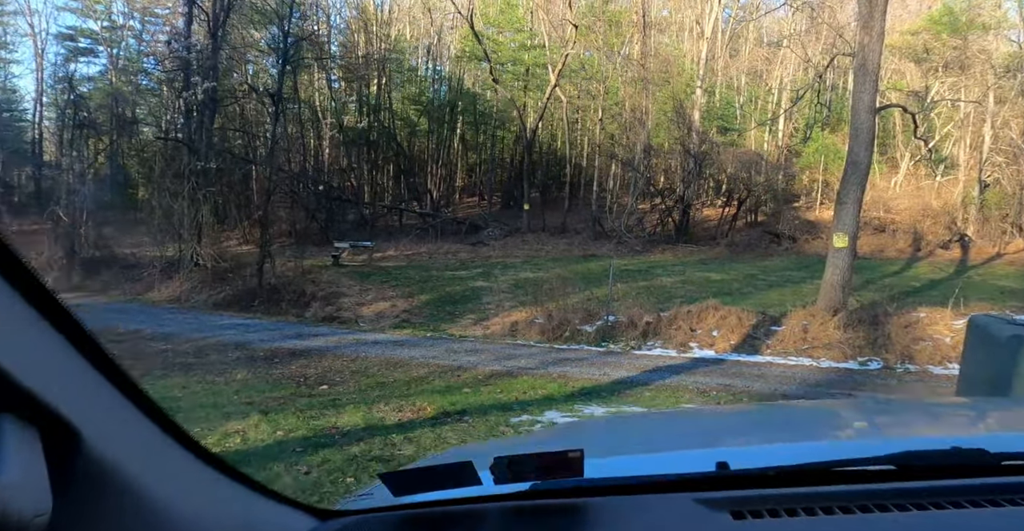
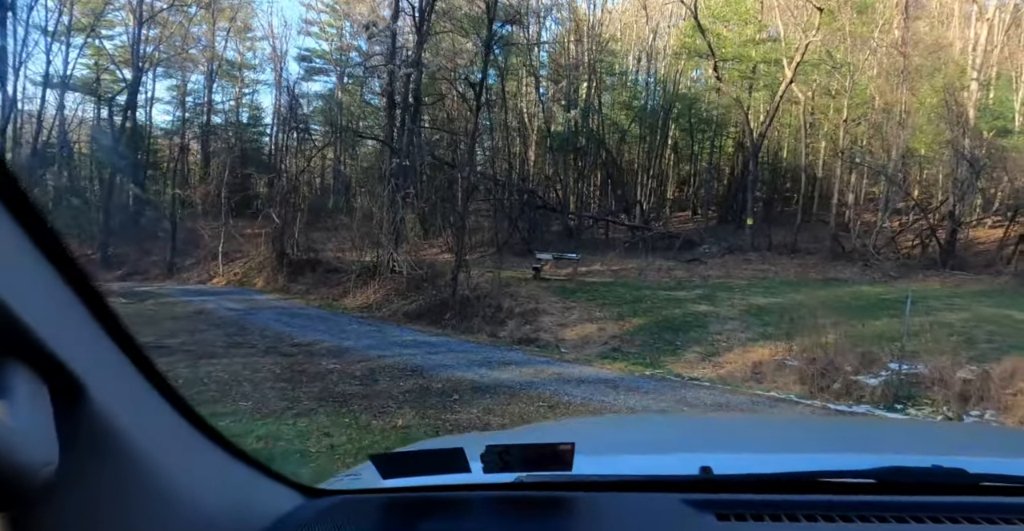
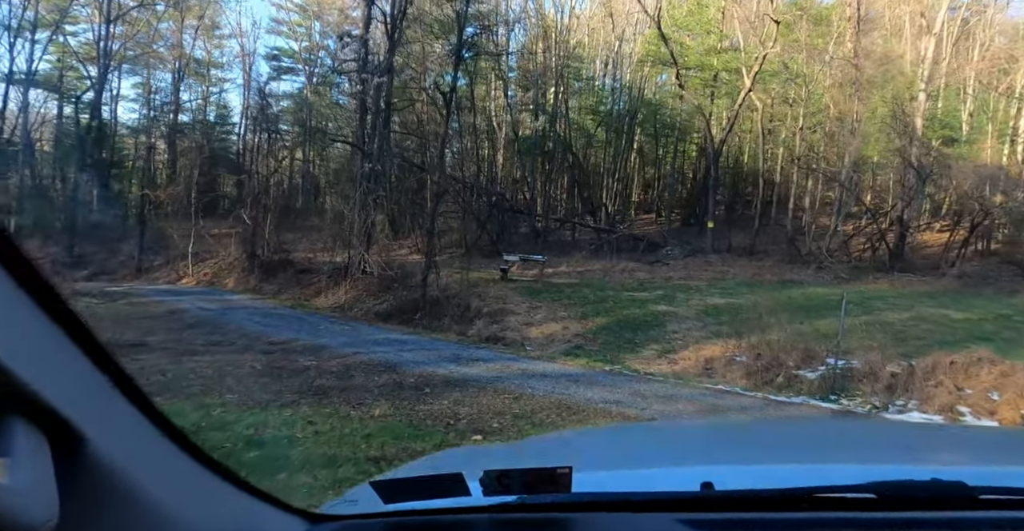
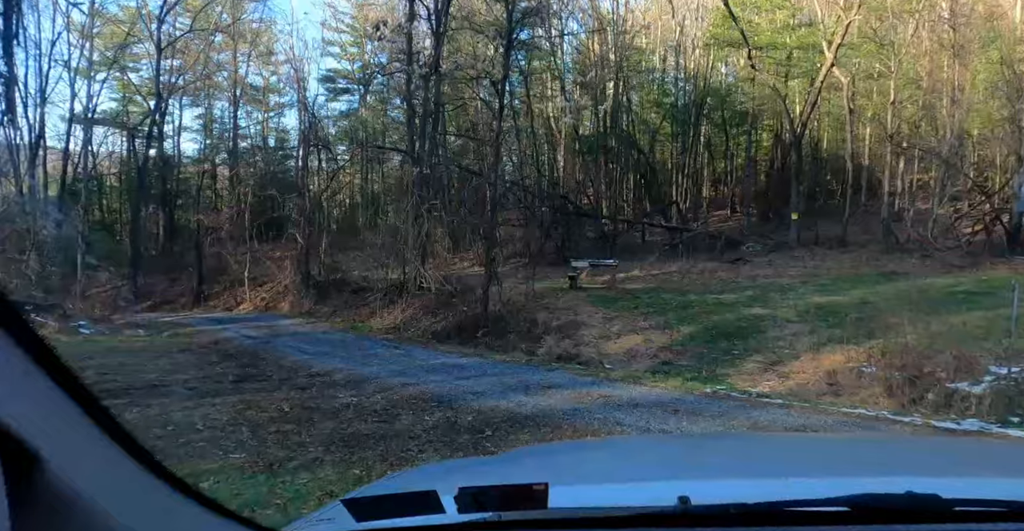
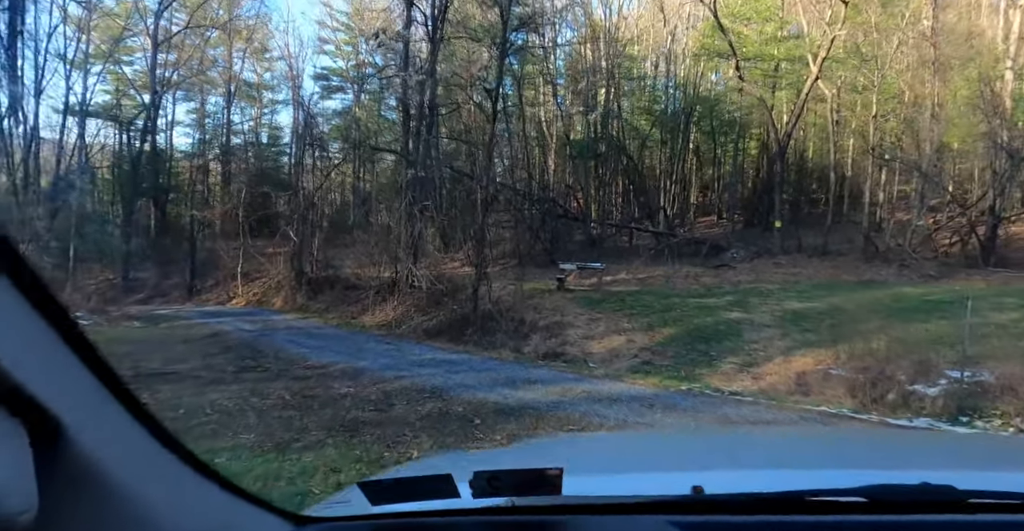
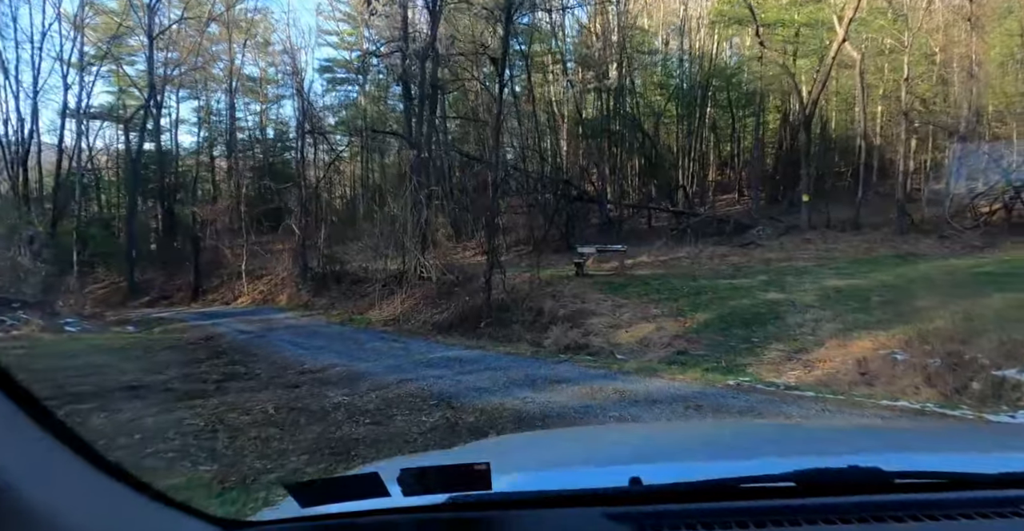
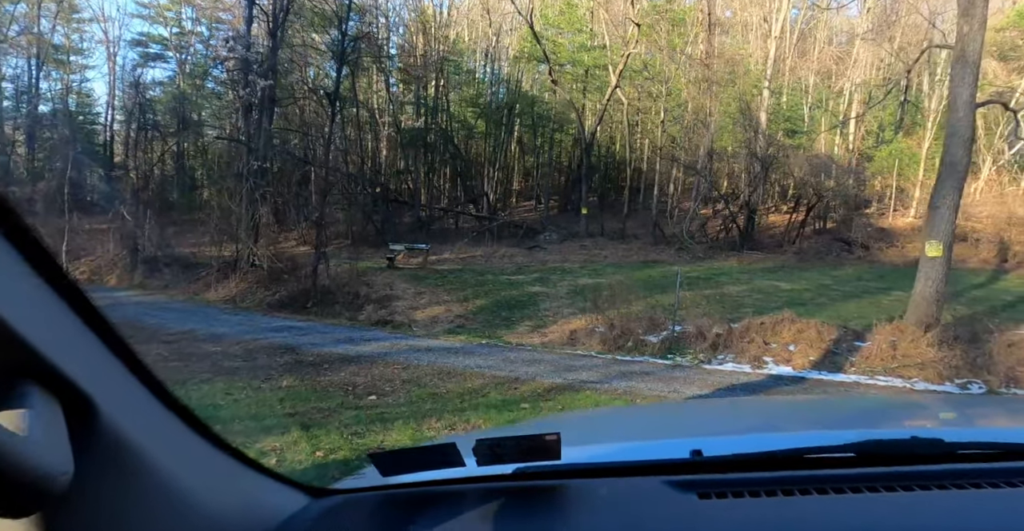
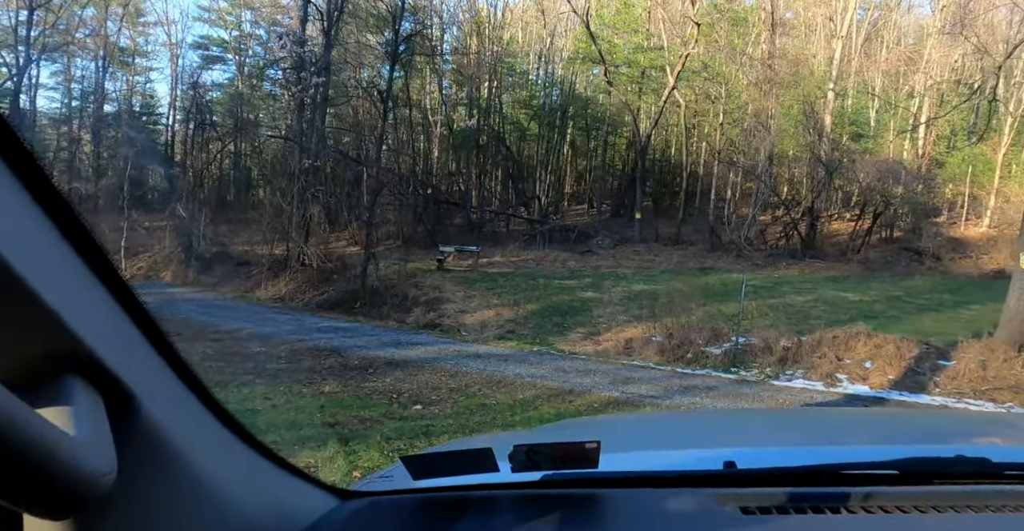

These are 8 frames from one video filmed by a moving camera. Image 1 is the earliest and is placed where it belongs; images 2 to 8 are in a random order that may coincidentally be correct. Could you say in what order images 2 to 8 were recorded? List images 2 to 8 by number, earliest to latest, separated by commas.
7, 8, 3, 2, 5, 4, 6
